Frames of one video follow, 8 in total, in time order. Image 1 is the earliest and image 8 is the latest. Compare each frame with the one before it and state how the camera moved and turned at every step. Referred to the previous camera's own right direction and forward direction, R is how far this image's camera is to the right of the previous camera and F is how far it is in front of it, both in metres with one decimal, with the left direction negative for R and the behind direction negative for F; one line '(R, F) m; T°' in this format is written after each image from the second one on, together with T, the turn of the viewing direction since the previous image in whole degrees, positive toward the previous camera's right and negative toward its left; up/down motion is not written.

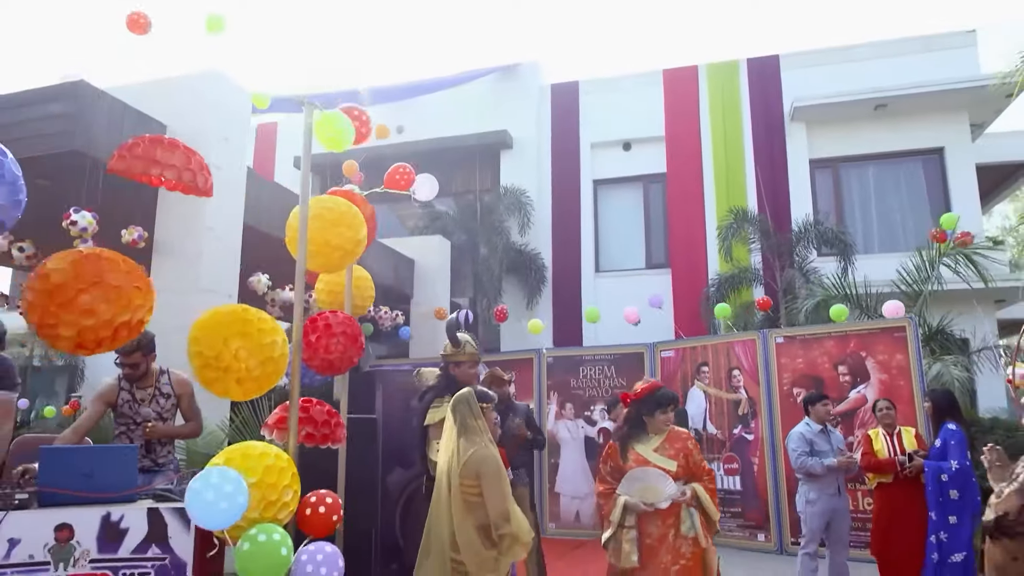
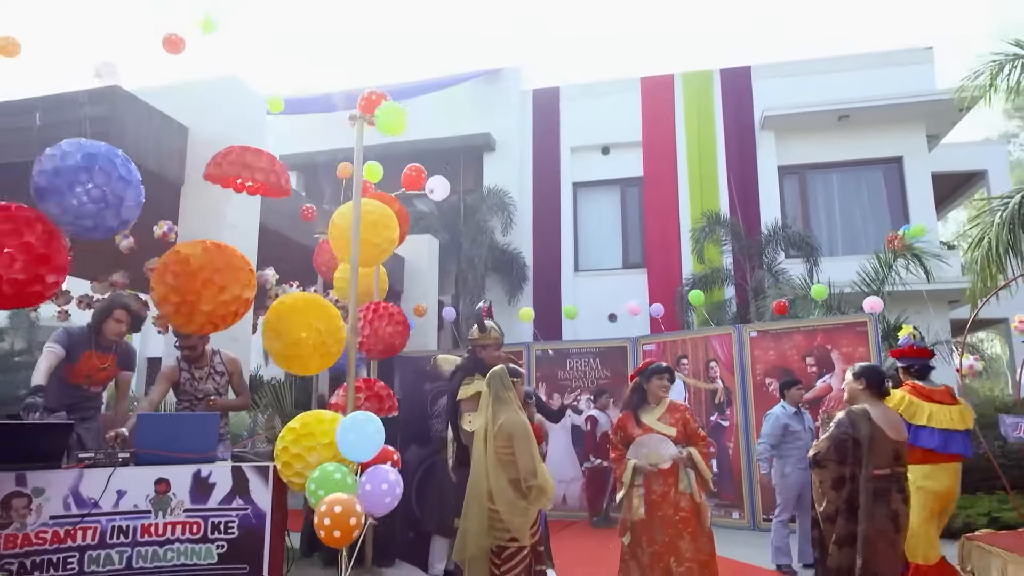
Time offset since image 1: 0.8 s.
(-0.3, -0.5) m; +3°
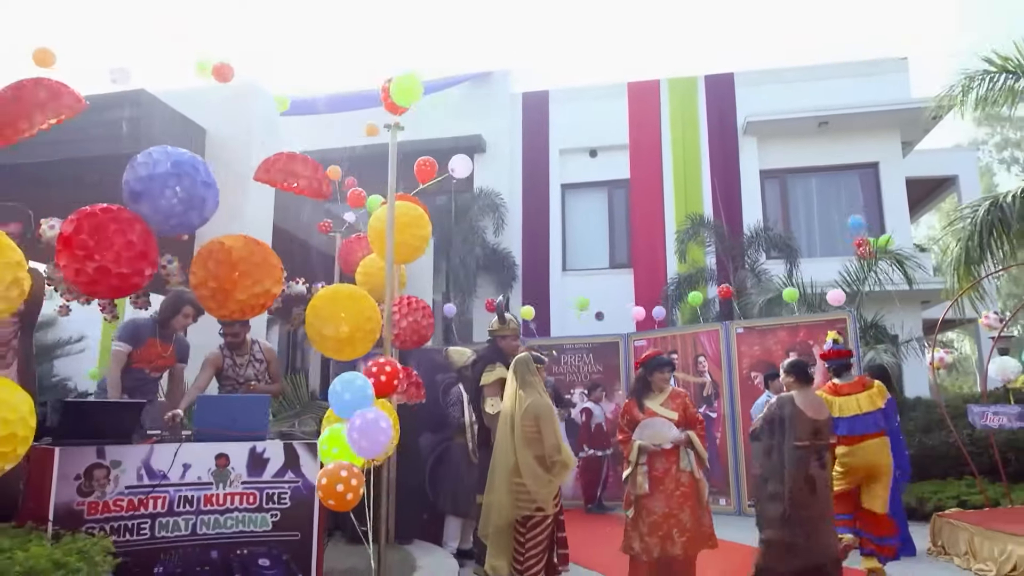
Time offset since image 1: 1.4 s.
(-0.2, -0.4) m; +2°
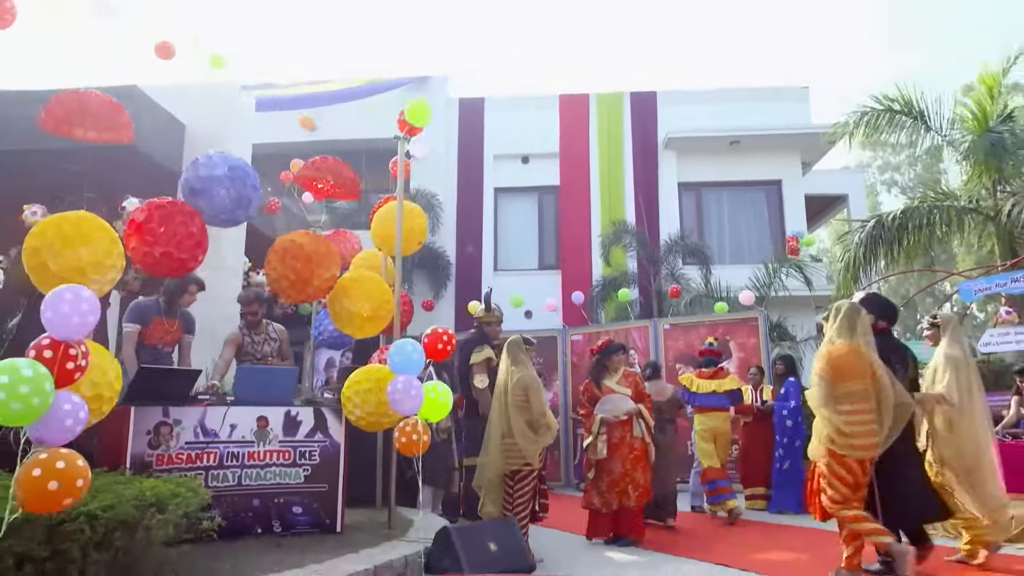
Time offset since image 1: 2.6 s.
(-0.5, -0.7) m; +7°
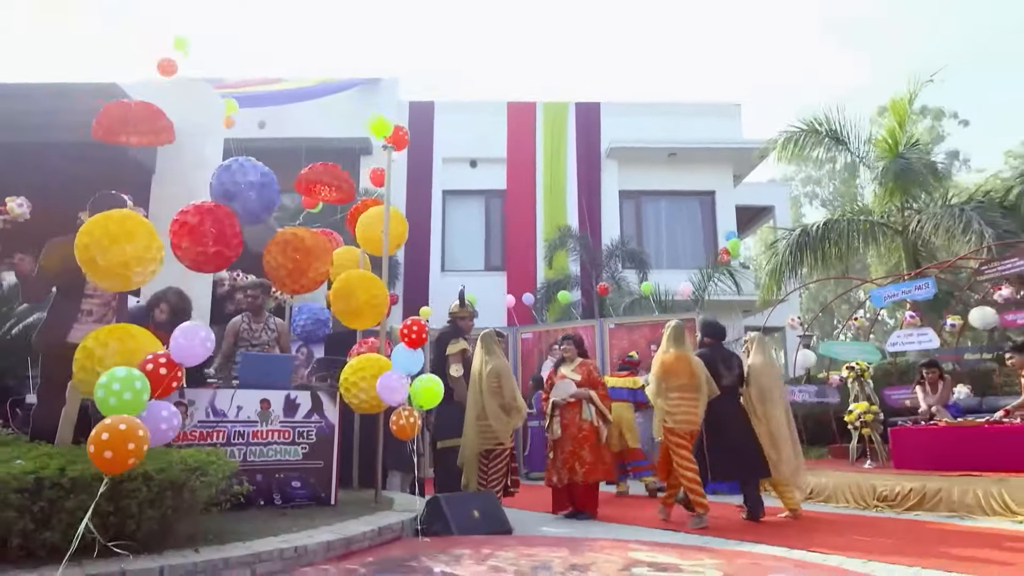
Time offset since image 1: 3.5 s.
(-0.3, -0.5) m; +5°
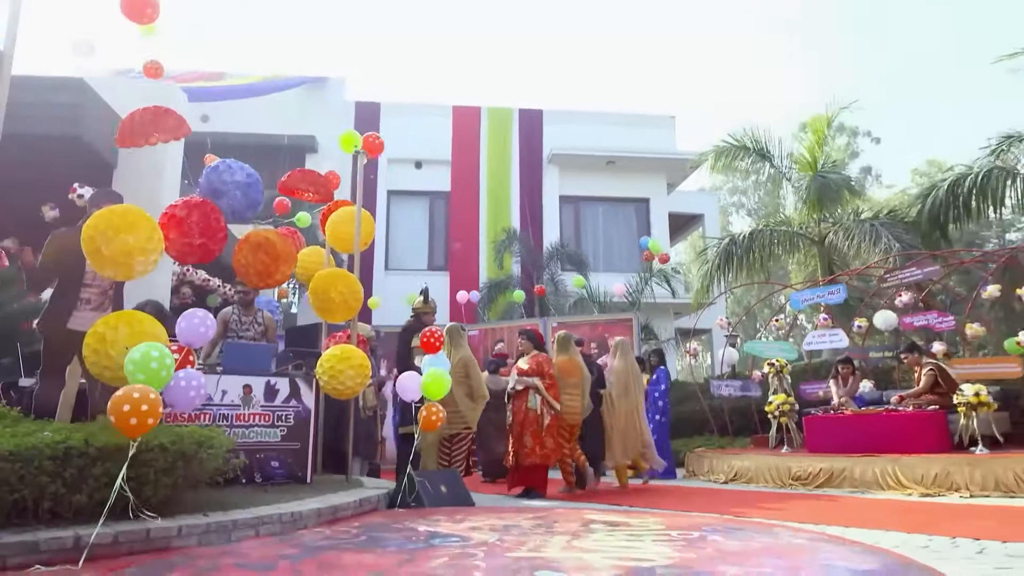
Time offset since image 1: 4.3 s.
(-0.2, -0.5) m; +5°
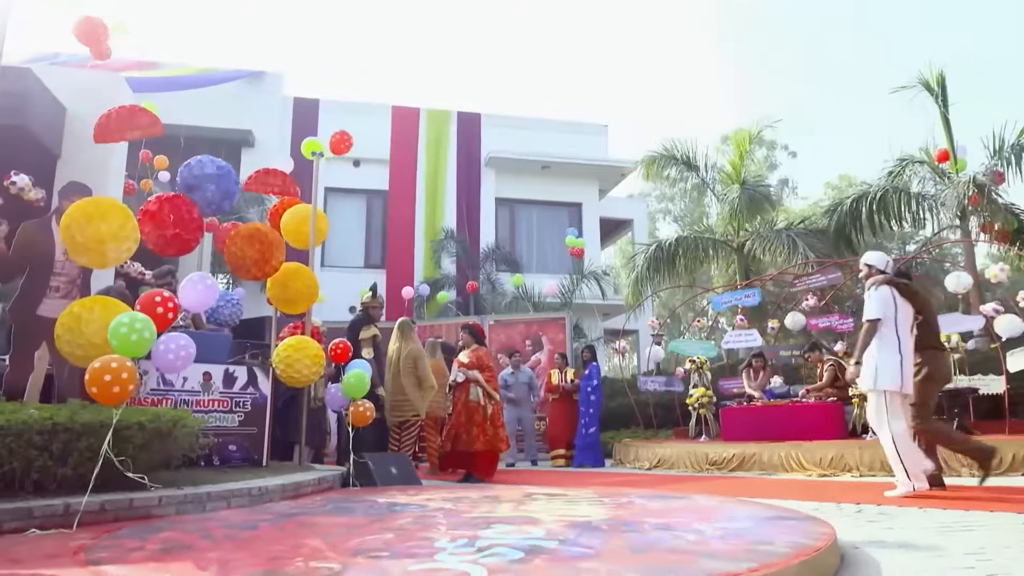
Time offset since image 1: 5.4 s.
(-0.1, -0.4) m; +6°
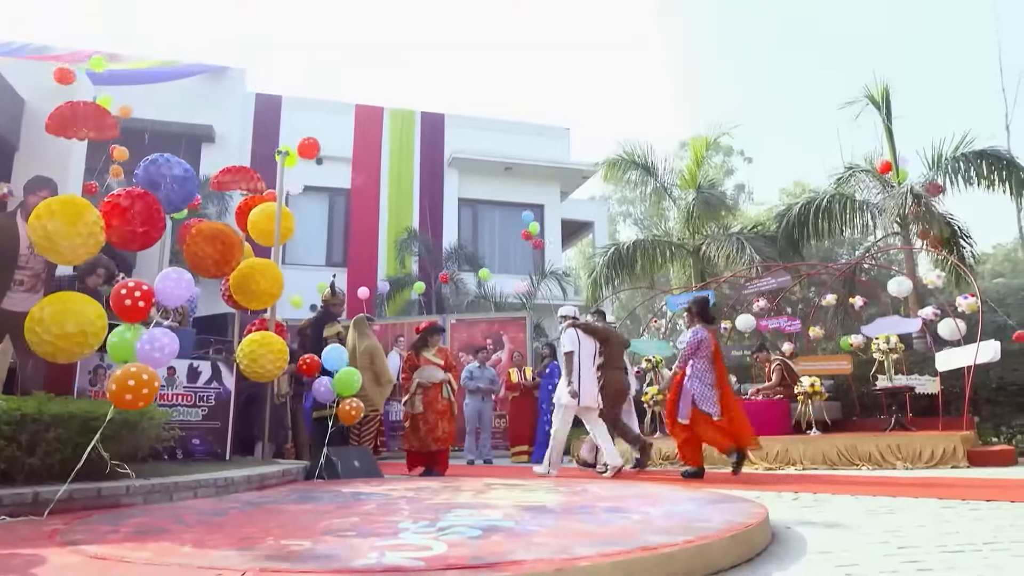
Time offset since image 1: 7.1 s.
(0.0, -0.2) m; +3°
